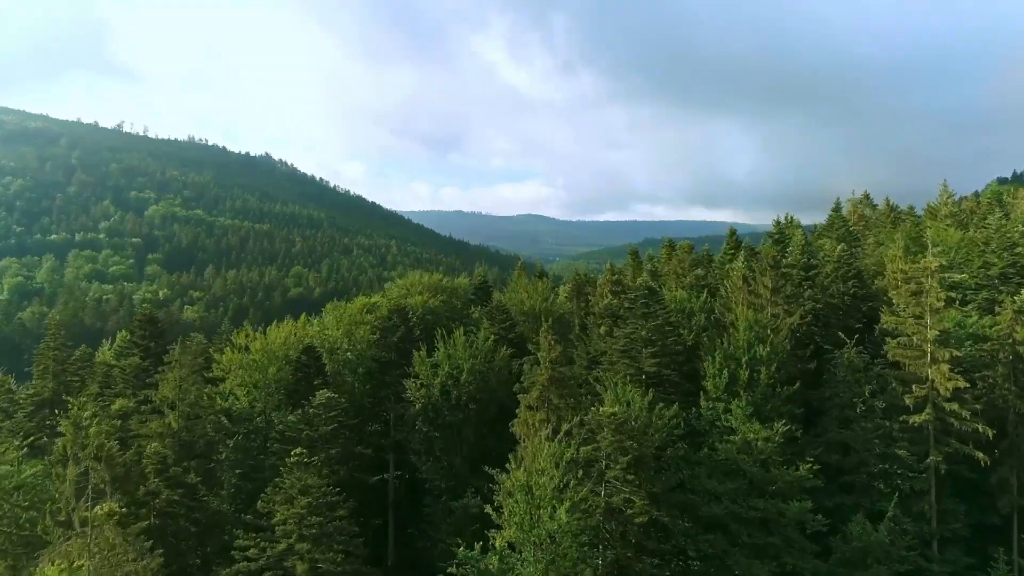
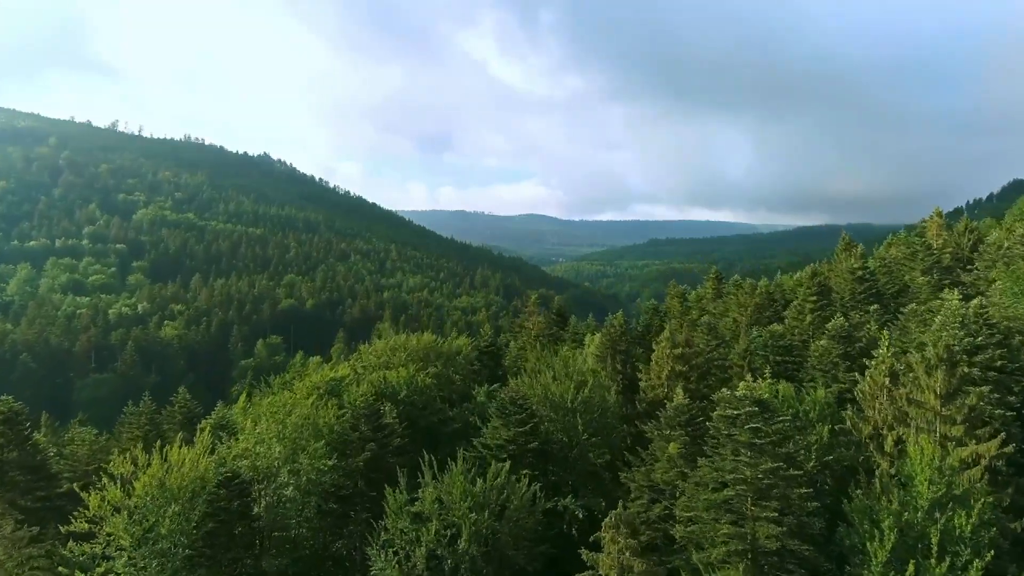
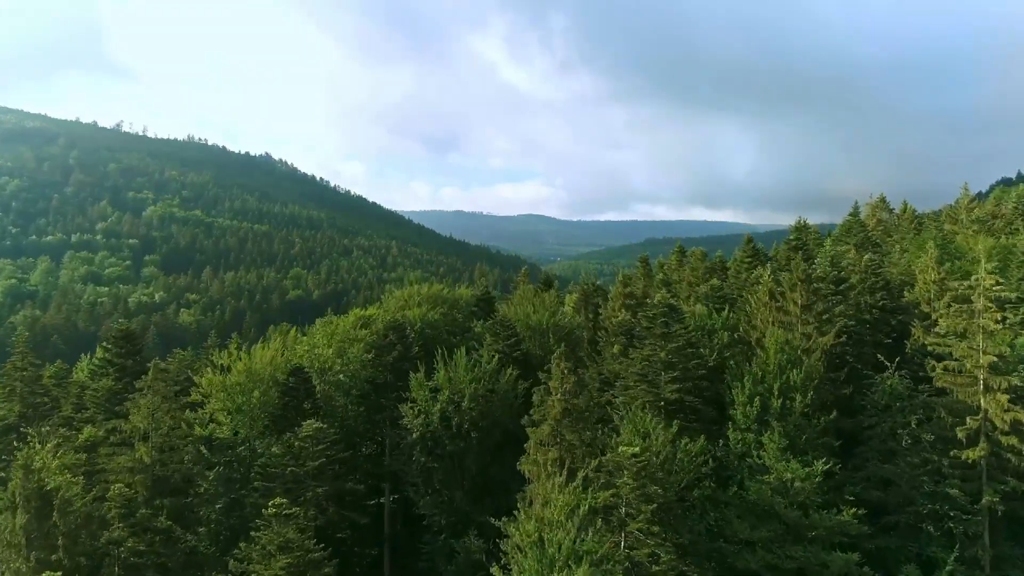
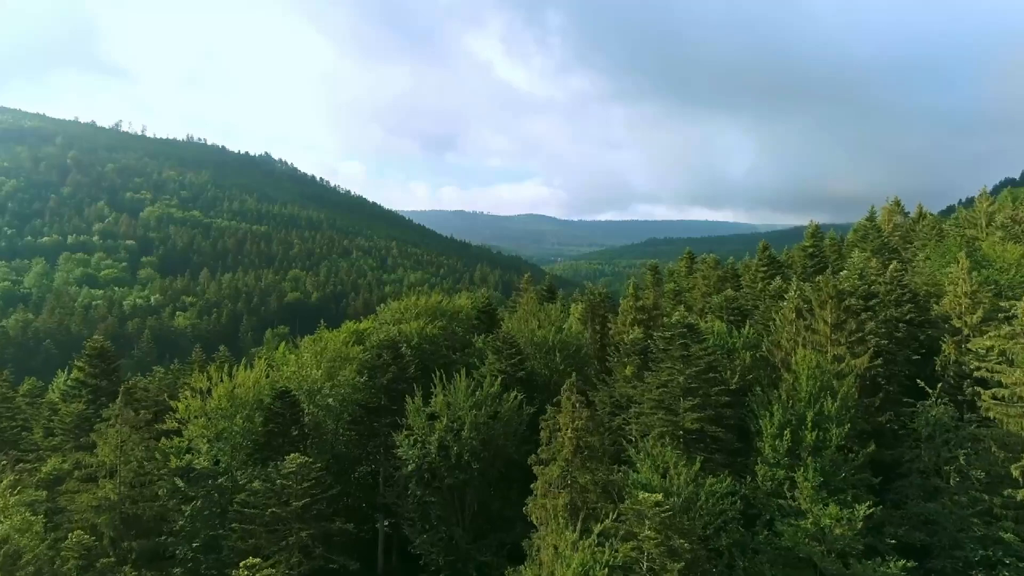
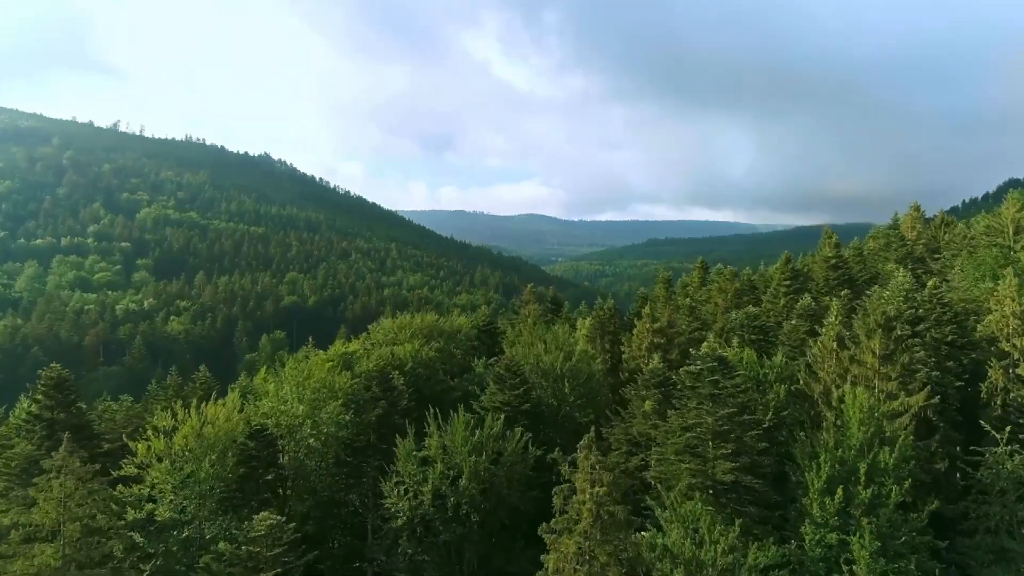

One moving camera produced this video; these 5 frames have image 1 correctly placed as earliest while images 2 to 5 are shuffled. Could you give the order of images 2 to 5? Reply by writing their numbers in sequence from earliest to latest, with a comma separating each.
3, 4, 5, 2
